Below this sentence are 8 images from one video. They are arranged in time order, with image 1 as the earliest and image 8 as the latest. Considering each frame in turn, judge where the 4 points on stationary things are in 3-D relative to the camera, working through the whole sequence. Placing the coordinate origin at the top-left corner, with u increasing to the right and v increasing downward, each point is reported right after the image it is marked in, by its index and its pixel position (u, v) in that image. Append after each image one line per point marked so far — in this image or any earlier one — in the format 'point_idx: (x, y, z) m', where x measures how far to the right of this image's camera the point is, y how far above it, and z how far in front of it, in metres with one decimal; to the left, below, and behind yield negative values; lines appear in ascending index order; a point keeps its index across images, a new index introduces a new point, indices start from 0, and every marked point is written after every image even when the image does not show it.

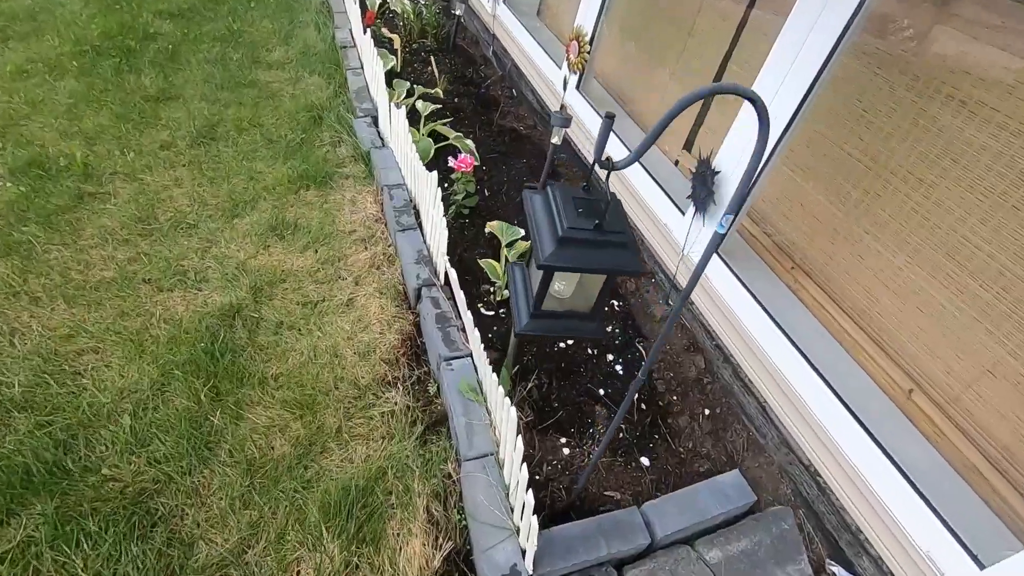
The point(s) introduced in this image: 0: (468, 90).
0: (-0.3, +1.5, +4.0) m
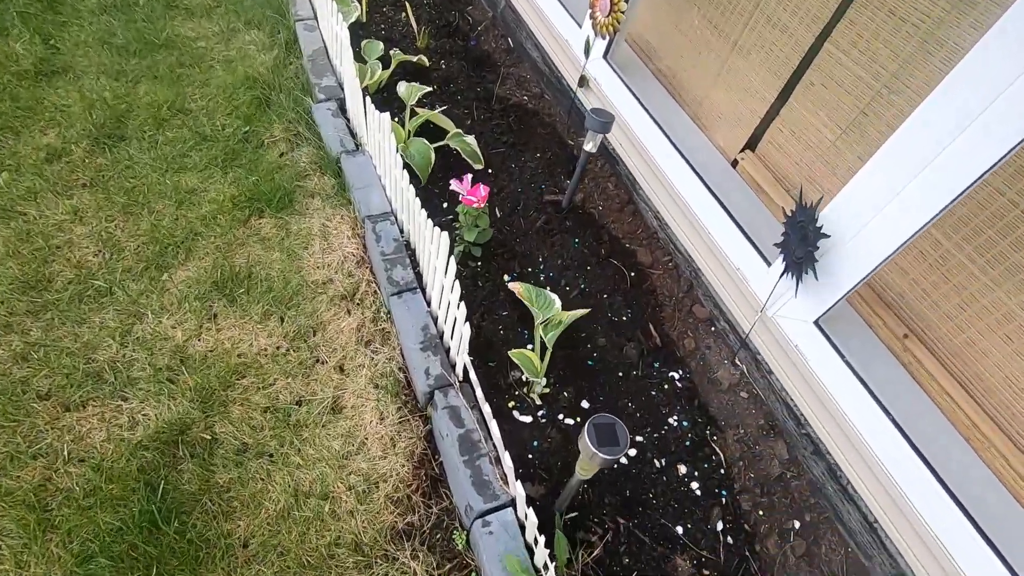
0: (-0.3, +1.5, +3.2) m
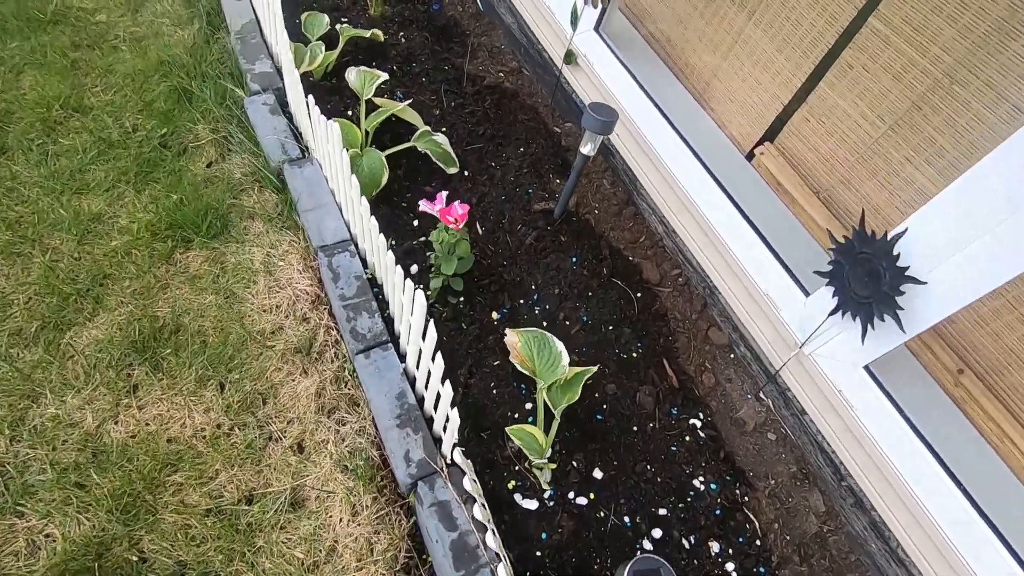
0: (-0.5, +1.4, +2.7) m
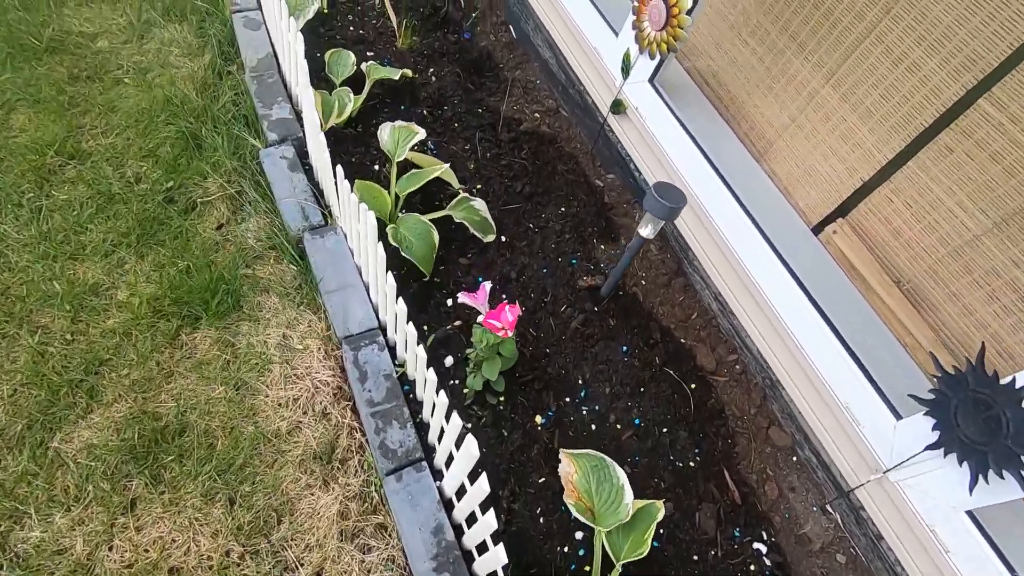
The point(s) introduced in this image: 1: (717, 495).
0: (-0.3, +1.1, +2.5) m
1: (+0.6, -0.6, +1.6) m
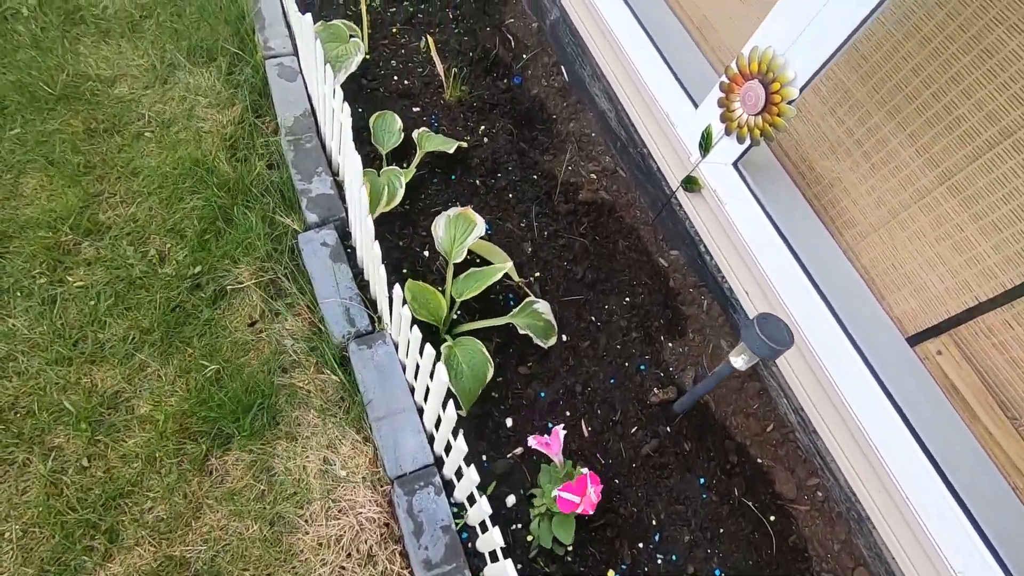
0: (-0.1, +0.8, +2.2) m
1: (+0.8, -1.0, +1.4) m
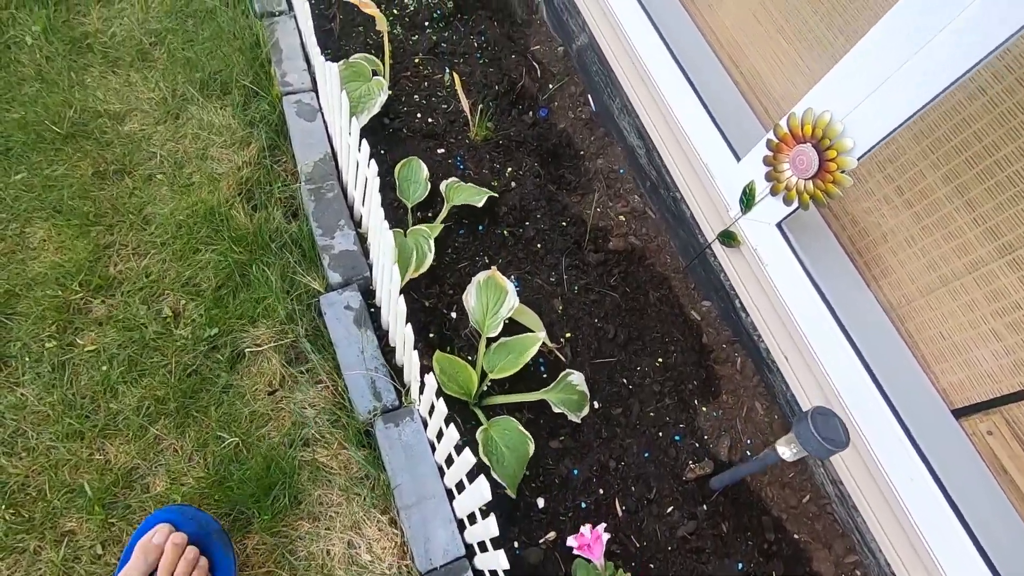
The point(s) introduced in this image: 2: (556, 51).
0: (0.0, +0.7, +2.1) m
1: (+0.8, -1.2, +1.3) m
2: (+0.2, +1.1, +2.4) m
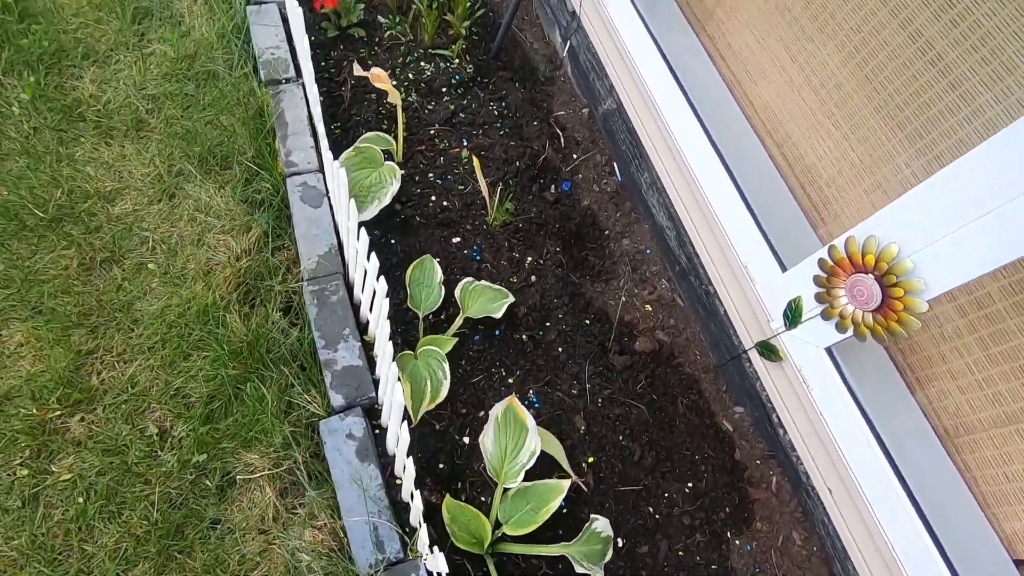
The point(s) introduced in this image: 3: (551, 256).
0: (+0.1, +0.3, +2.0) m
1: (+0.9, -1.6, +1.2) m
2: (+0.3, +0.7, +2.2) m
3: (+0.1, +0.1, +1.9) m
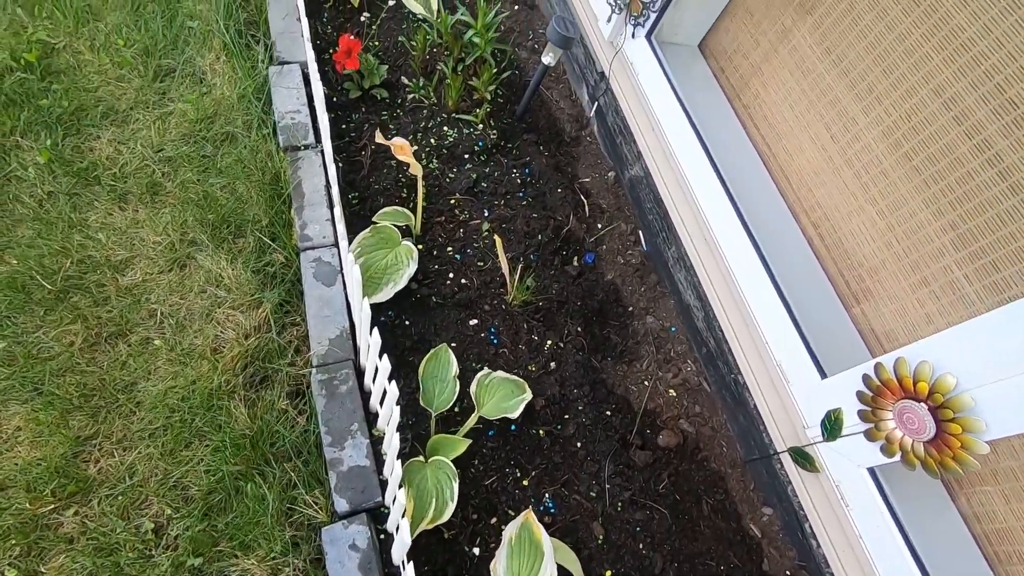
0: (+0.2, 0.0, +1.9) m
1: (+0.8, -1.9, +1.1) m
2: (+0.4, +0.4, +2.1) m
3: (+0.2, -0.2, +1.8) m
